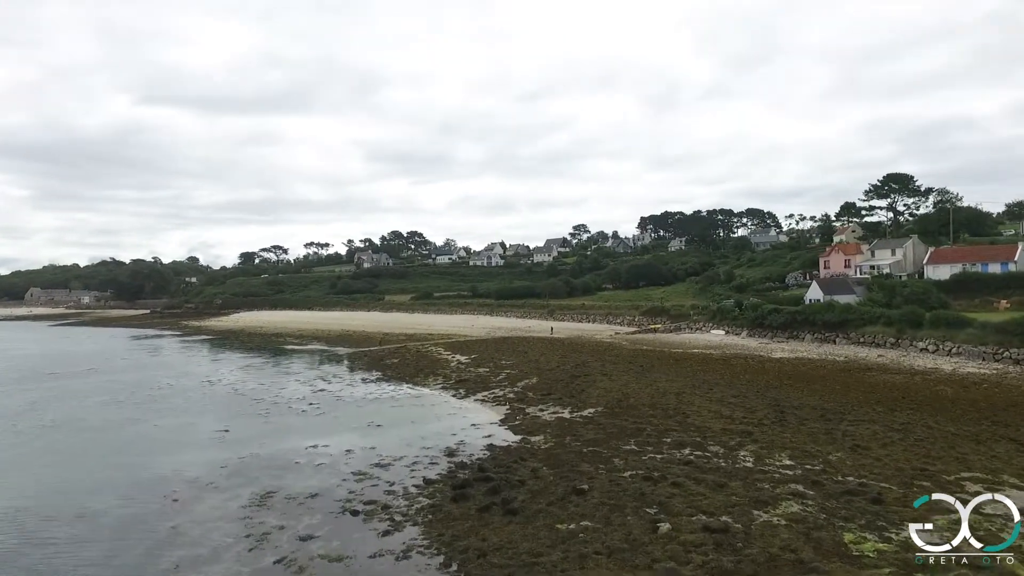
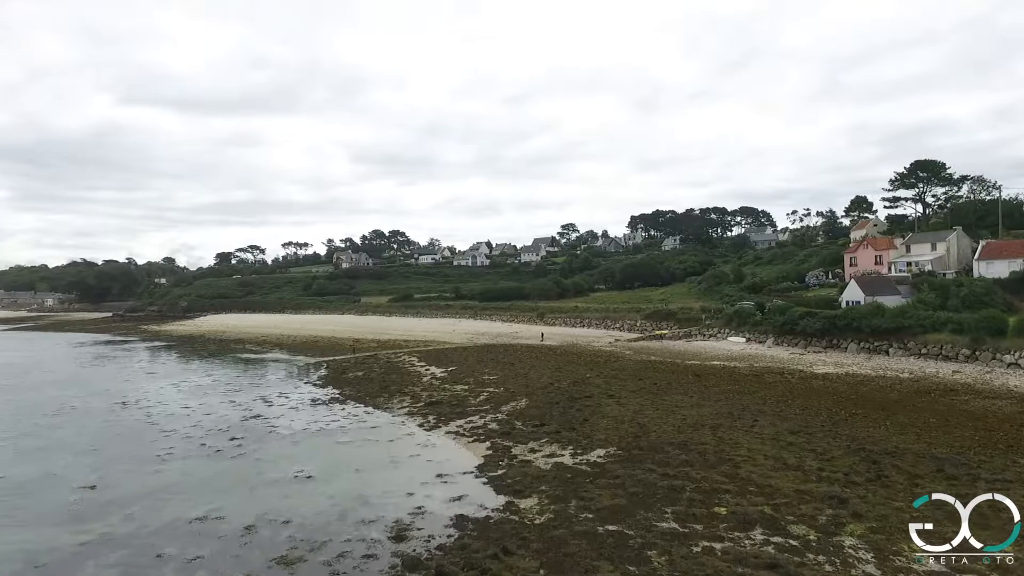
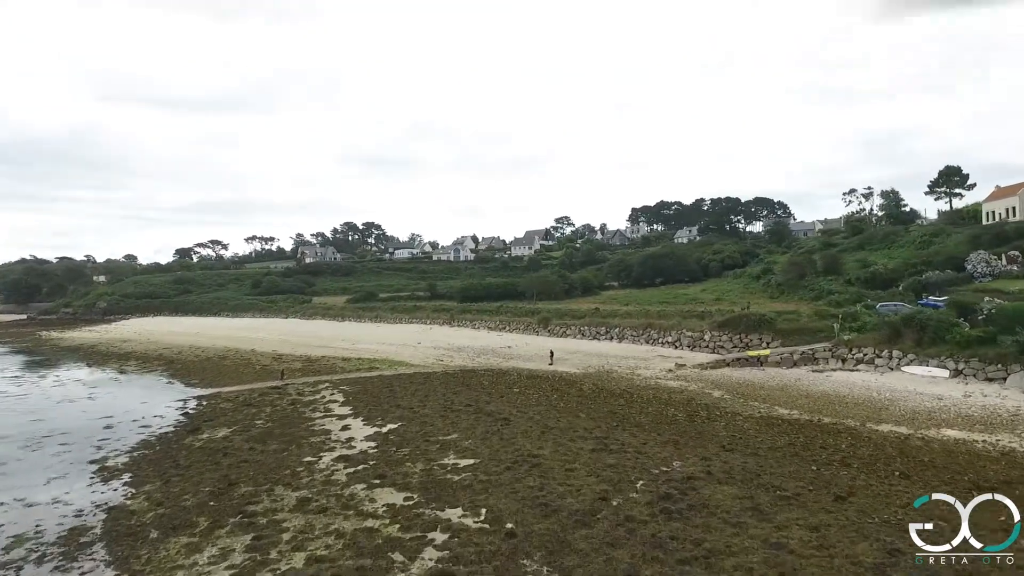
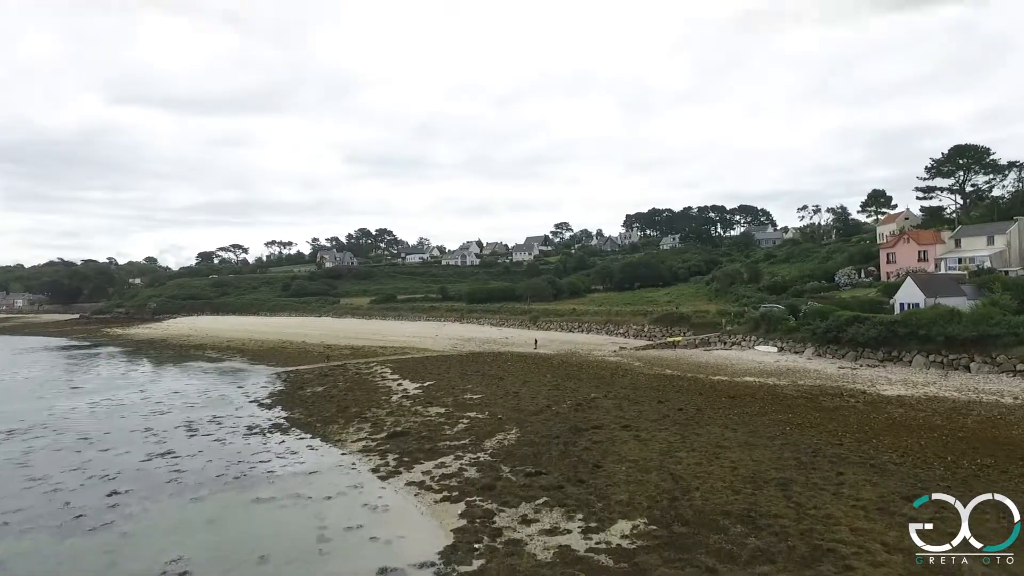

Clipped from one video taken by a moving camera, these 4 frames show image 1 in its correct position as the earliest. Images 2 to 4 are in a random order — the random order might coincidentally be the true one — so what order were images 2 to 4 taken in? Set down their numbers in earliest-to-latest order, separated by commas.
2, 4, 3
